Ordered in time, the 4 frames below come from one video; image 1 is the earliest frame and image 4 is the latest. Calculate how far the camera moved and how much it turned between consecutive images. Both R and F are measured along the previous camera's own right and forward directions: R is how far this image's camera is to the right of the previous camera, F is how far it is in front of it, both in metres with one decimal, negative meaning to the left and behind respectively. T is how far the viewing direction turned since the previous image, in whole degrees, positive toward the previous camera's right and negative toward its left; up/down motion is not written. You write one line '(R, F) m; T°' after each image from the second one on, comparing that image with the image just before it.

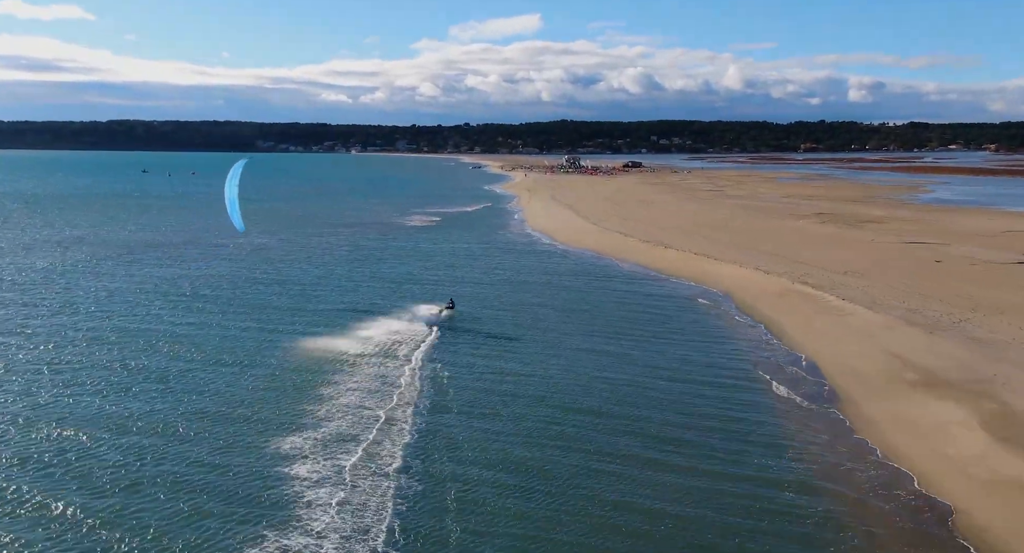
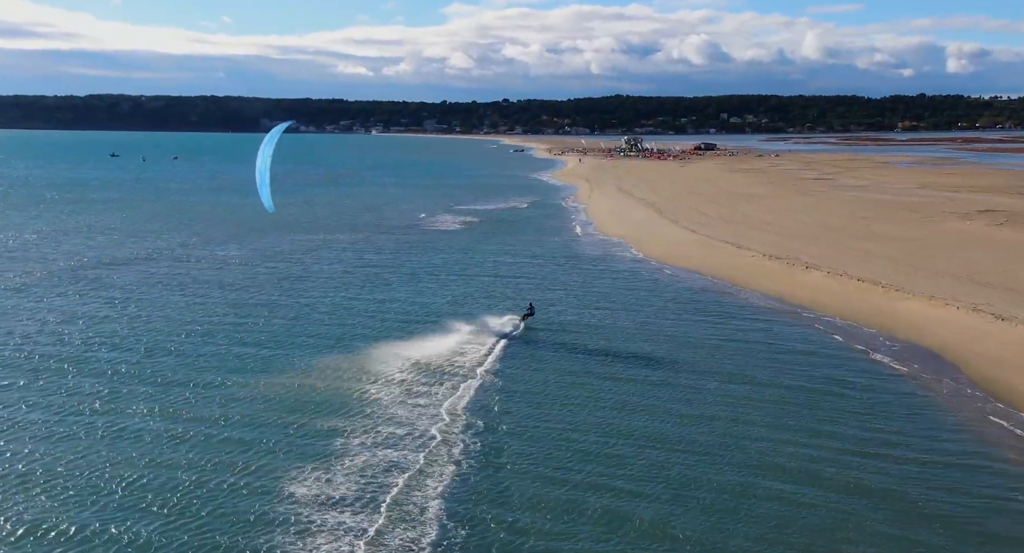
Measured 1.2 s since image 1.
(-0.9, +15.8) m; -2°
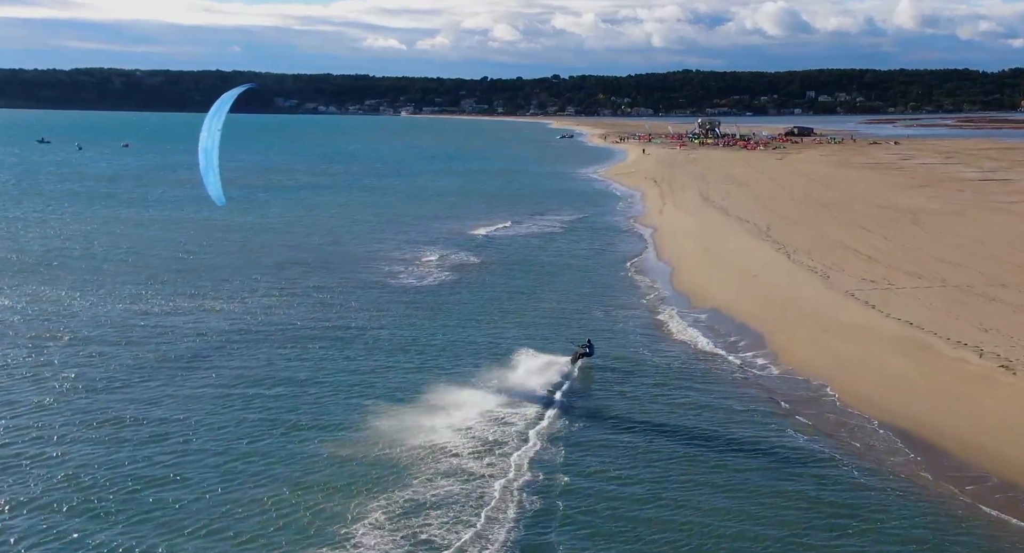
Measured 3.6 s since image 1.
(+1.0, +20.6) m; -3°
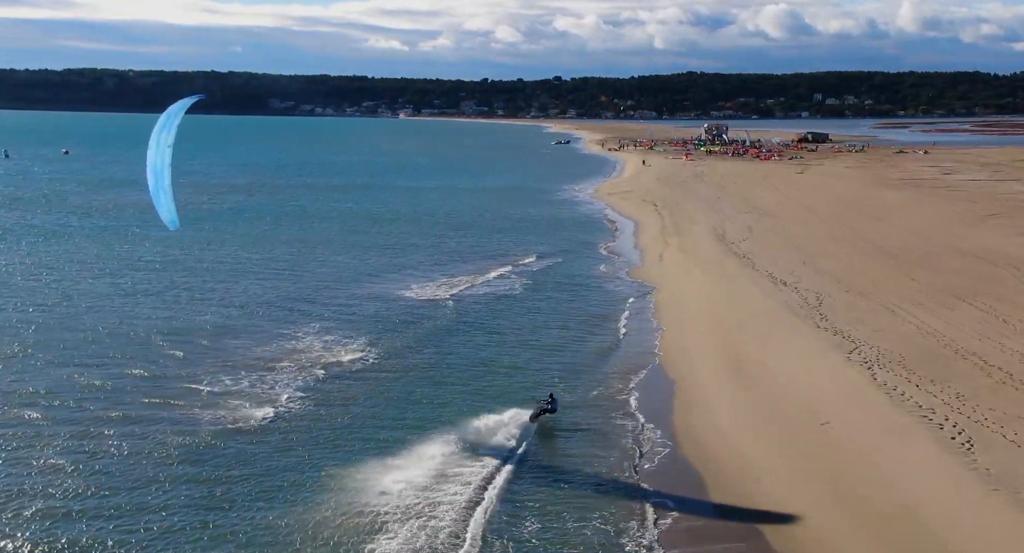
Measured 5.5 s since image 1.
(+1.7, +12.4) m; 0°
